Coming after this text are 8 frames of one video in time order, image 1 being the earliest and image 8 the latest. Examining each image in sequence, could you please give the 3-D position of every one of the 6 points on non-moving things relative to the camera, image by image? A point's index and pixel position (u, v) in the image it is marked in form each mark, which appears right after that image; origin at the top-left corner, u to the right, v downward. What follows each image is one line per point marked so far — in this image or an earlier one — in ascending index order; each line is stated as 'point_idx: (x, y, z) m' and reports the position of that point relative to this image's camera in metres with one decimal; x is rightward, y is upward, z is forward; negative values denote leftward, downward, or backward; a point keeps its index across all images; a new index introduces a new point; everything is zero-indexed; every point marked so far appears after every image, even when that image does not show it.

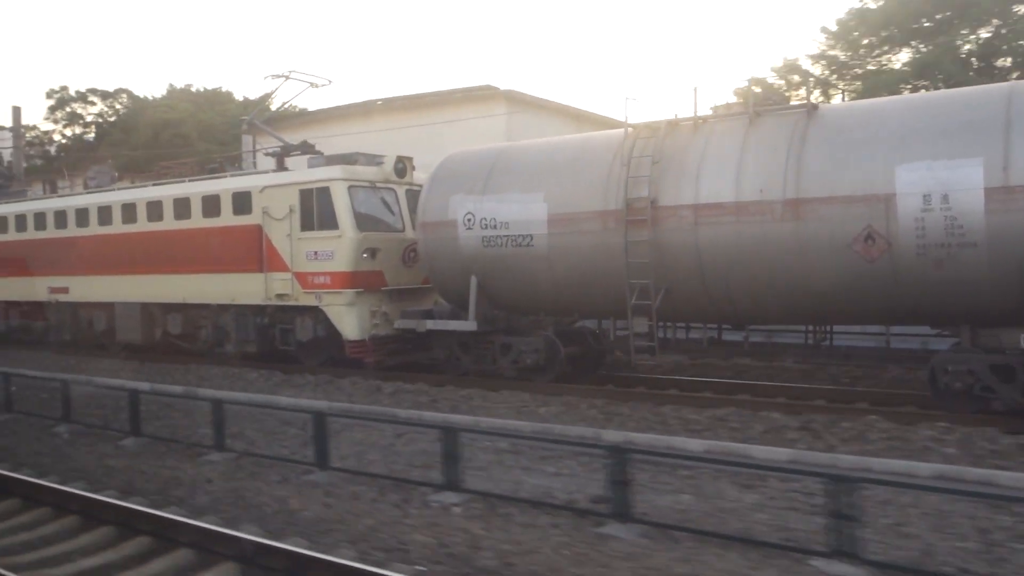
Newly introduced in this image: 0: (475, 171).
0: (-0.6, +1.8, +13.2) m
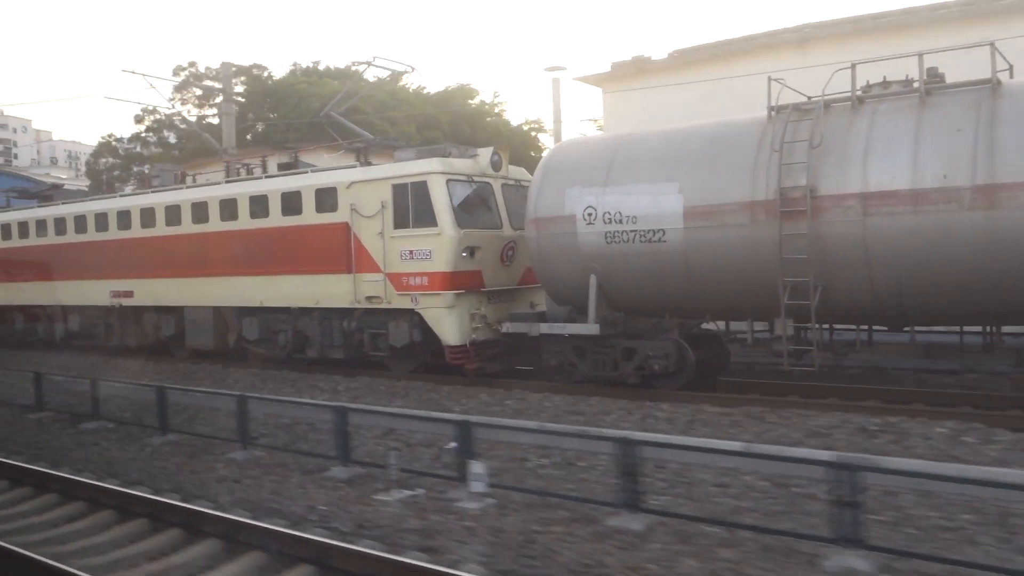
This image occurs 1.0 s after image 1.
0: (+1.2, +1.8, +12.2) m
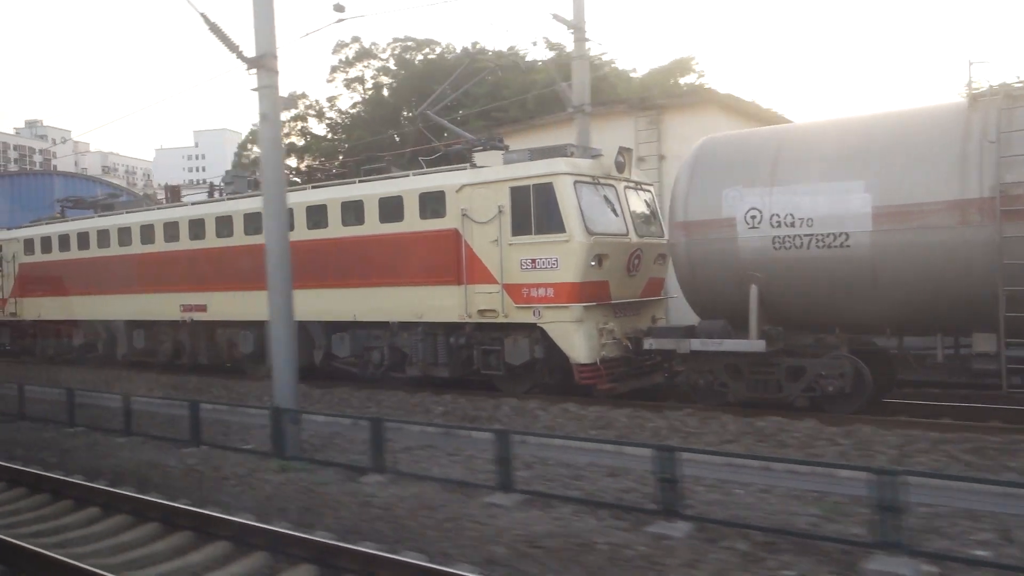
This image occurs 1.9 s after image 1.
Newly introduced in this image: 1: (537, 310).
0: (+3.1, +1.7, +10.9) m
1: (+0.4, -0.3, +12.6) m
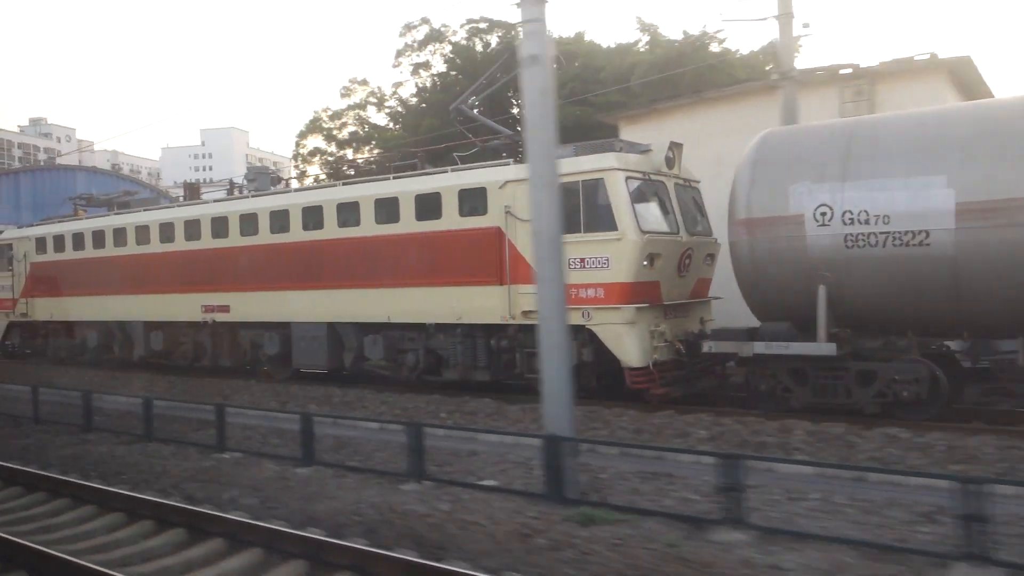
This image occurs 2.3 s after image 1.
0: (+3.8, +1.7, +10.4) m
1: (+1.1, -0.3, +12.1) m
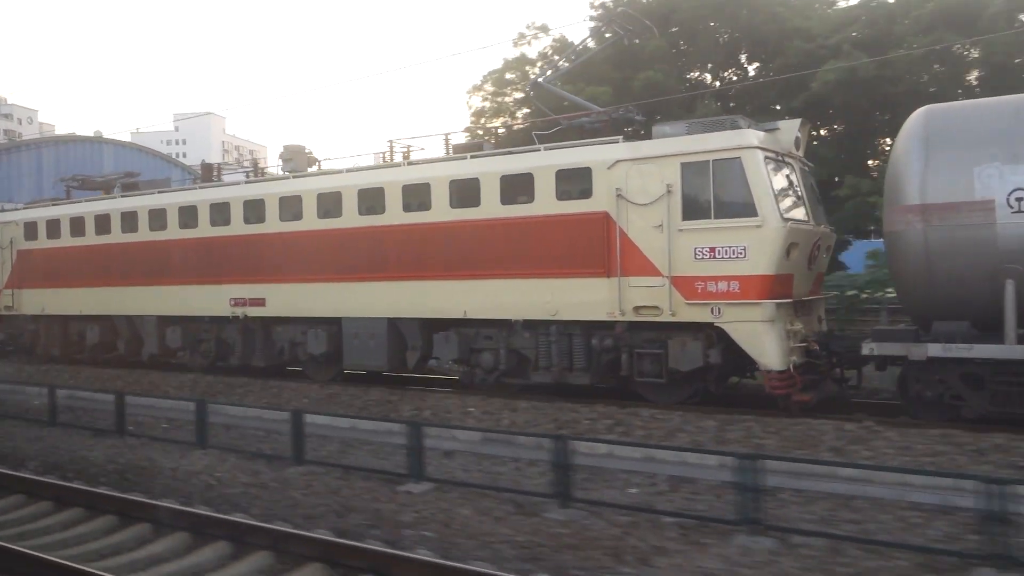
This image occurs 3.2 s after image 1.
0: (+5.5, +1.7, +9.3) m
1: (+2.6, -0.3, +10.8) m
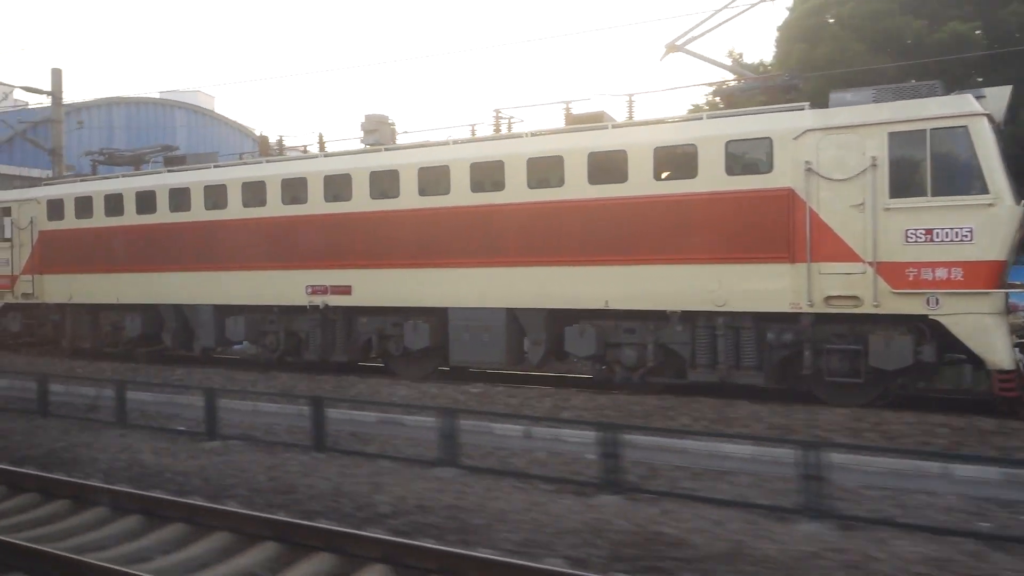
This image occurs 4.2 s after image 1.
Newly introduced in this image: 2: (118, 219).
0: (+7.7, +1.9, +8.1) m
1: (+4.8, -0.1, +9.5) m
2: (-7.8, +1.3, +16.7) m
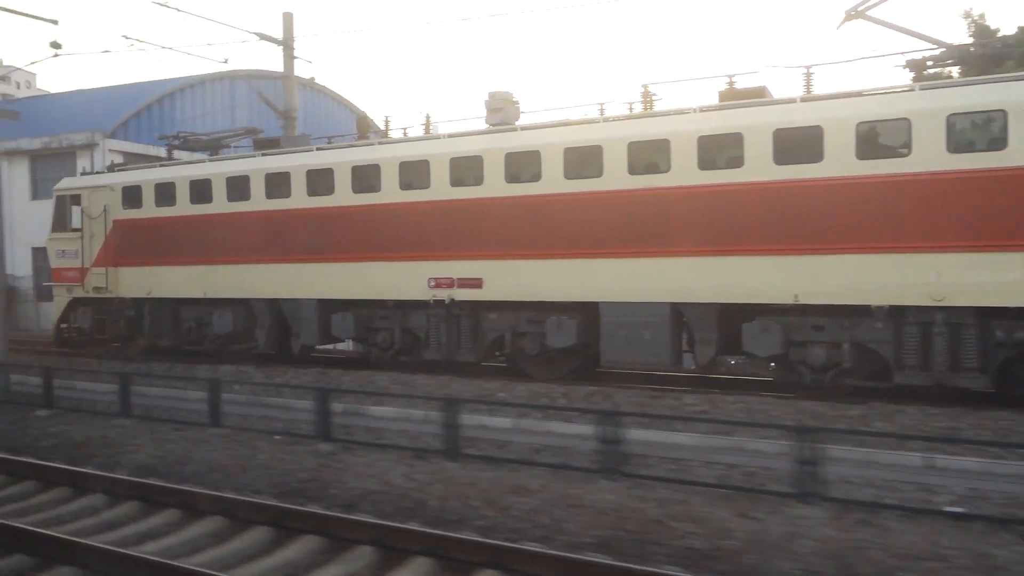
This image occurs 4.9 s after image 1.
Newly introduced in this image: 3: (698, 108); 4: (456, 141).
0: (+9.9, +1.9, +7.0) m
1: (+7.0, 0.0, +8.3) m
2: (-5.6, +1.5, +15.5) m
3: (+2.4, +2.4, +11.1) m
4: (-0.9, +2.3, +12.9) m
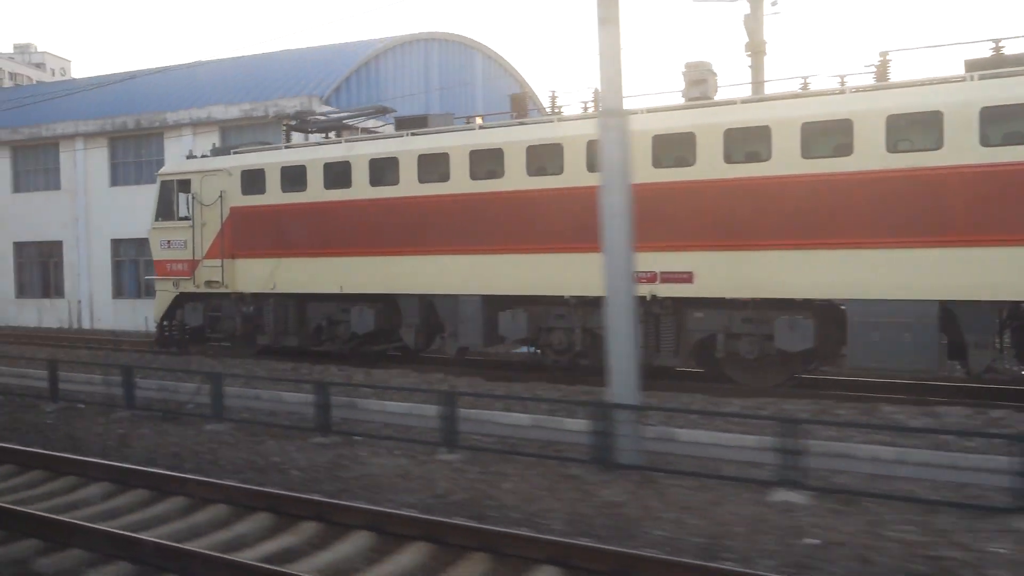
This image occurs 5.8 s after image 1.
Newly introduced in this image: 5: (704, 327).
0: (+12.7, +1.9, +5.5) m
1: (+9.8, 0.0, +6.9) m
2: (-2.8, +1.6, +14.0) m
3: (+5.3, +2.4, +9.7) m
4: (+2.0, +2.3, +11.5) m
5: (+2.6, -0.5, +11.3) m
